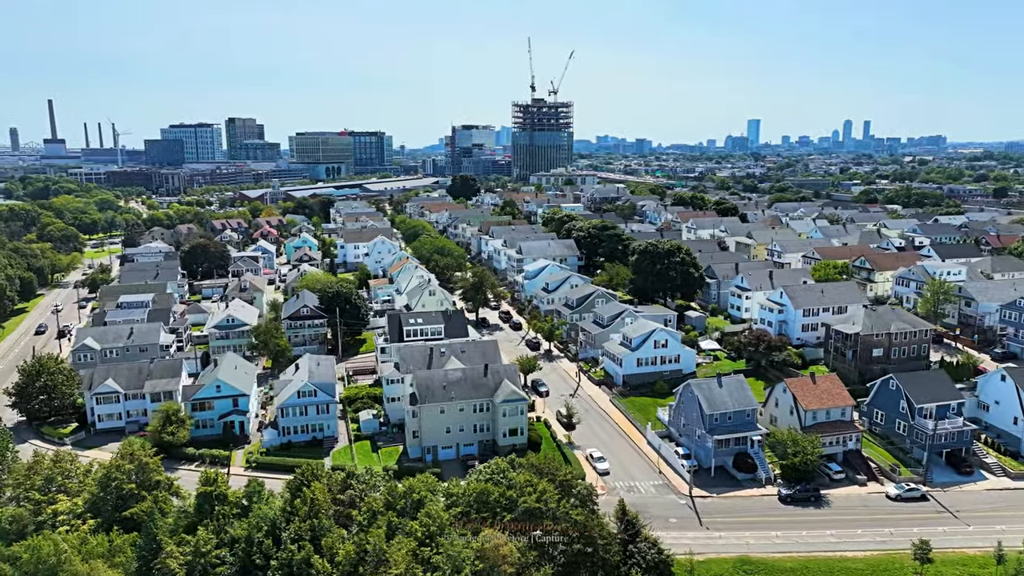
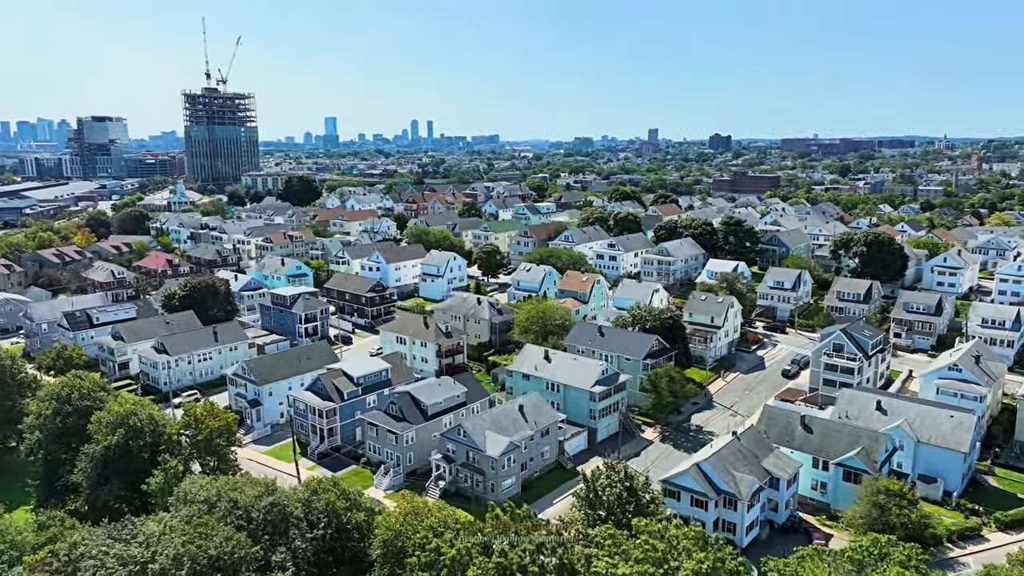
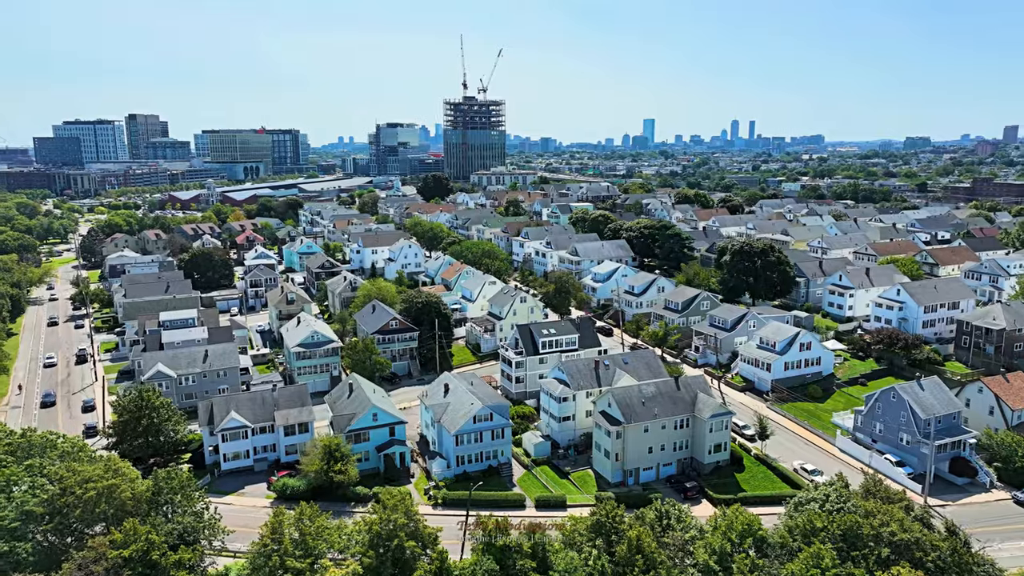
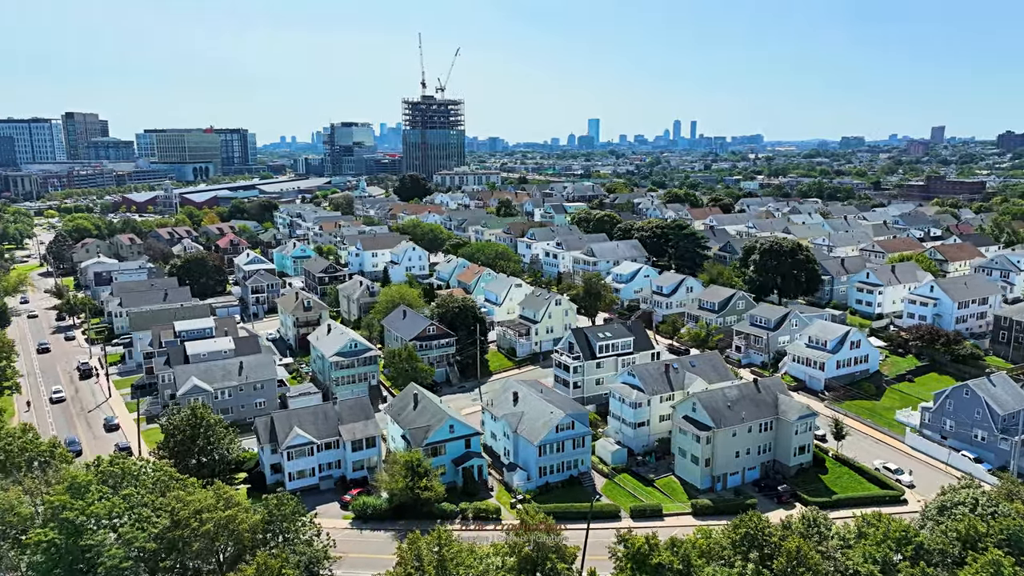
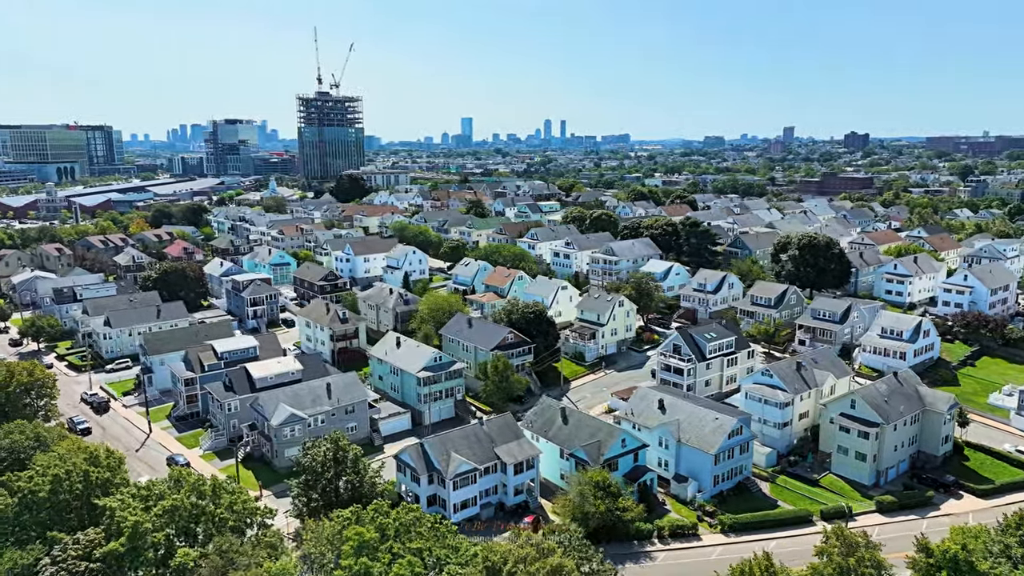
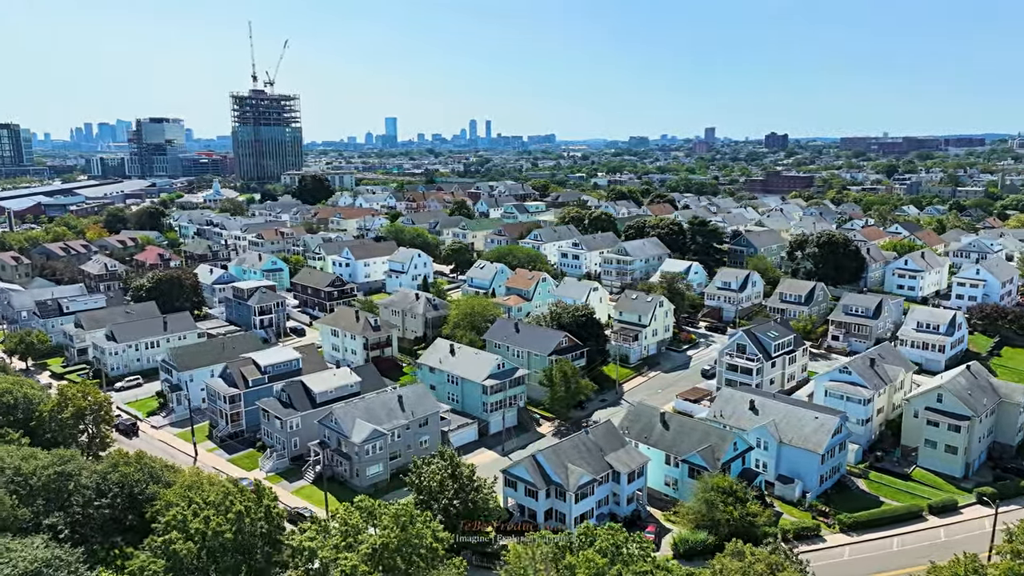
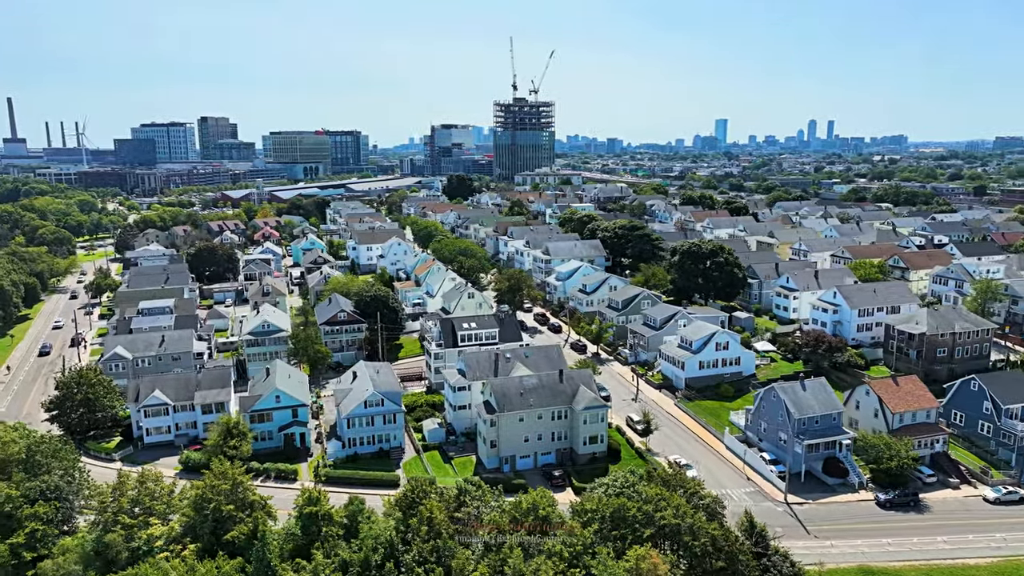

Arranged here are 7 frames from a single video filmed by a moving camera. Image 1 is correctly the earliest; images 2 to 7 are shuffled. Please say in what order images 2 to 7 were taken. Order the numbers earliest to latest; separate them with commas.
7, 3, 4, 5, 6, 2
